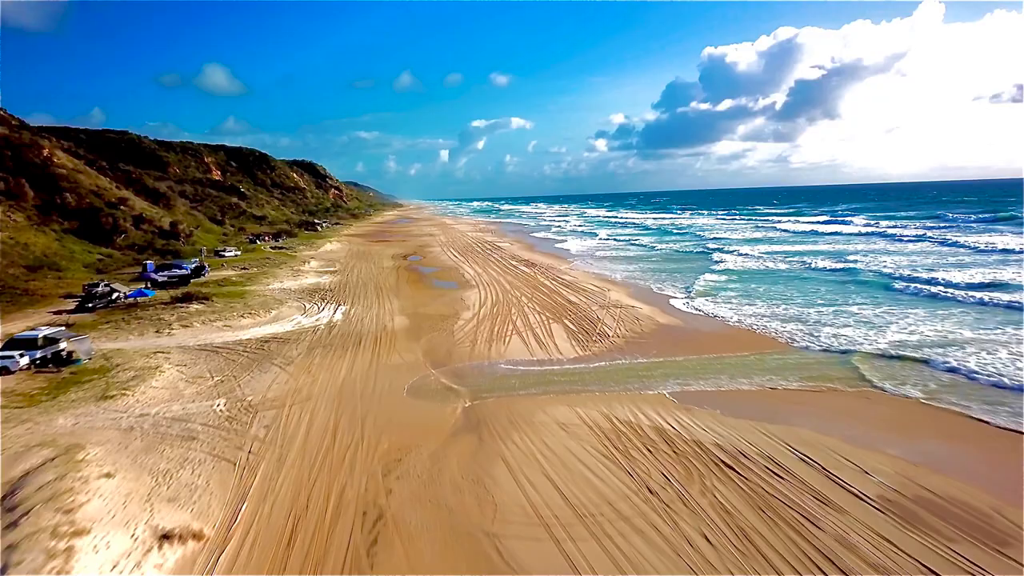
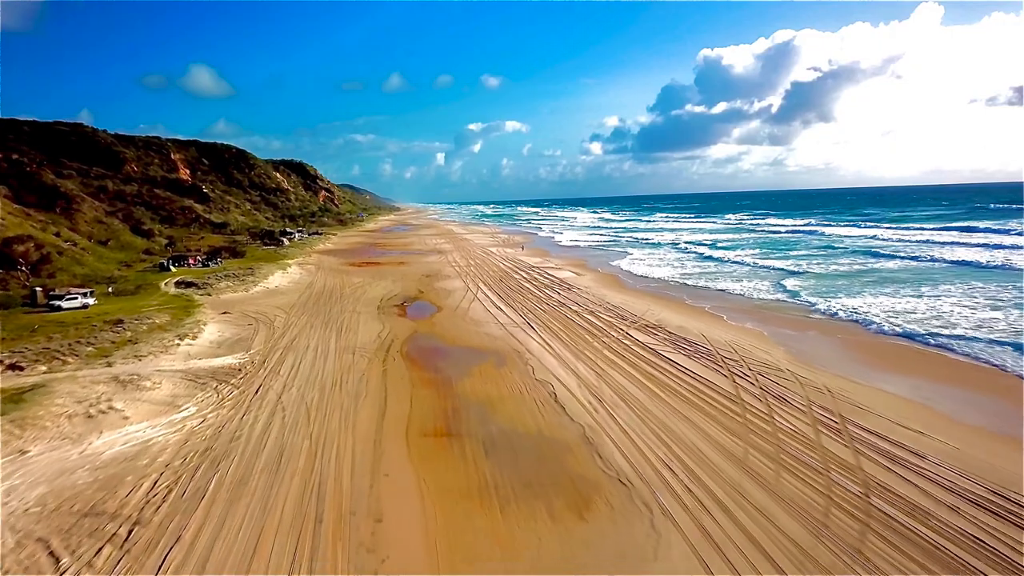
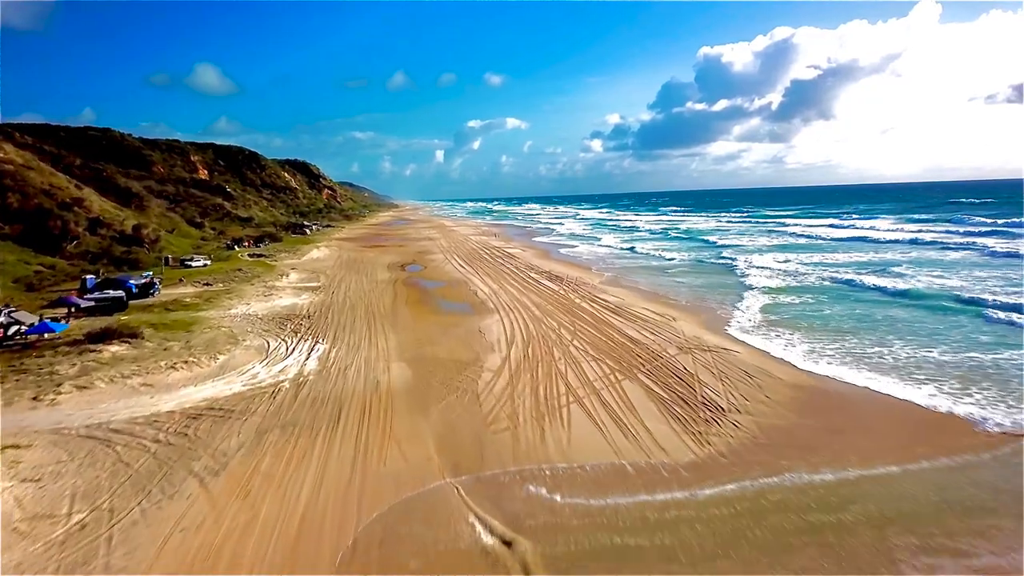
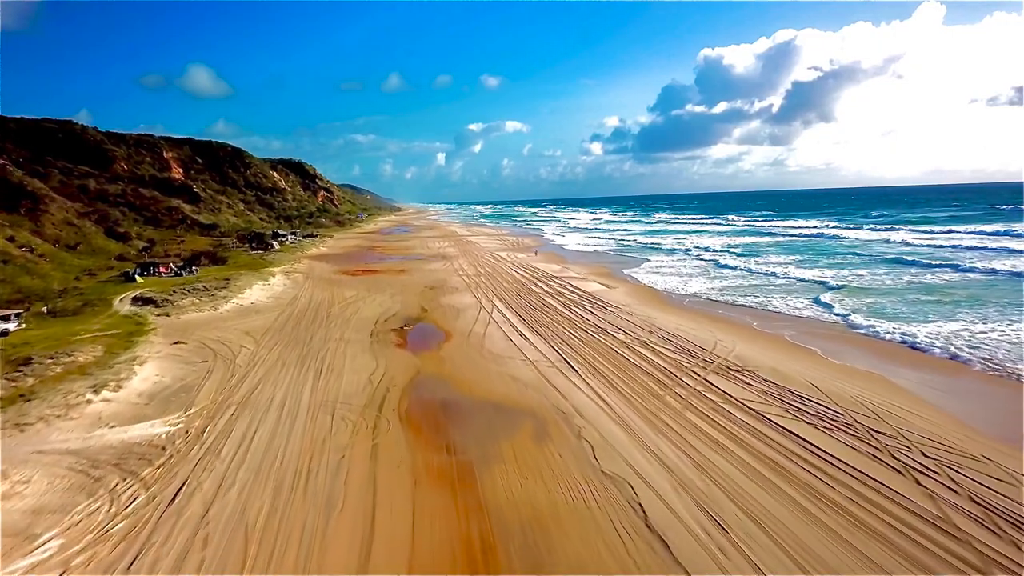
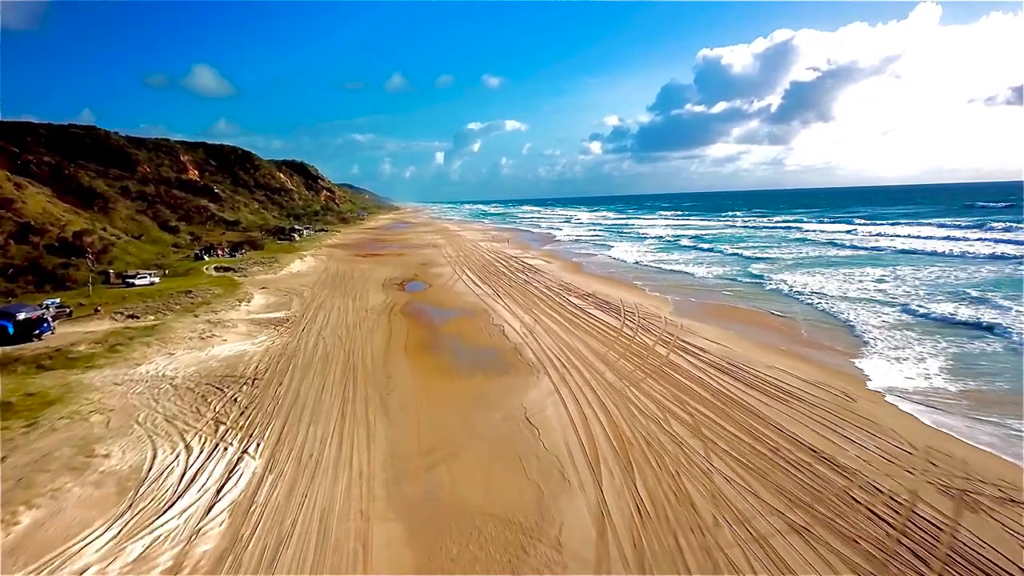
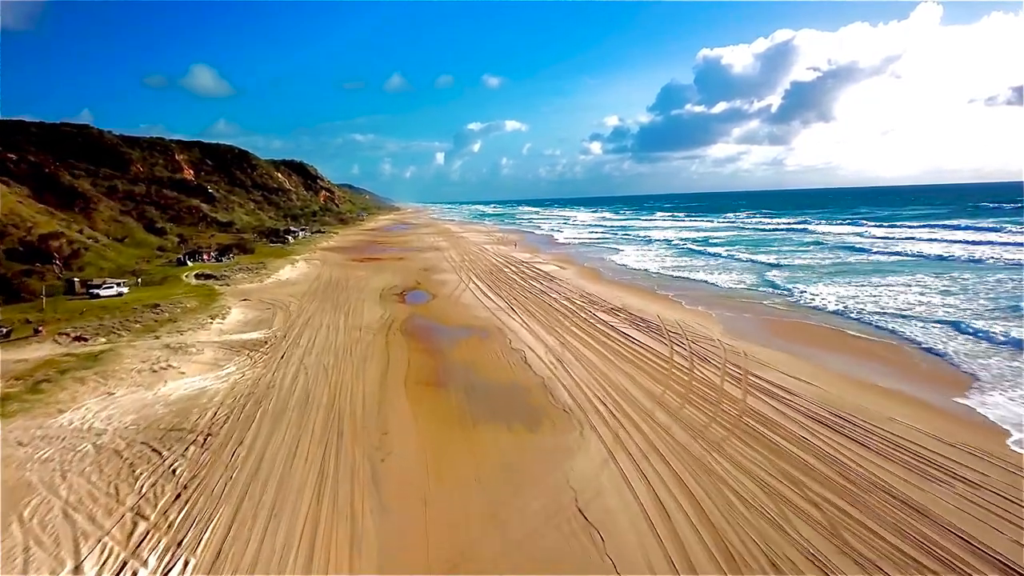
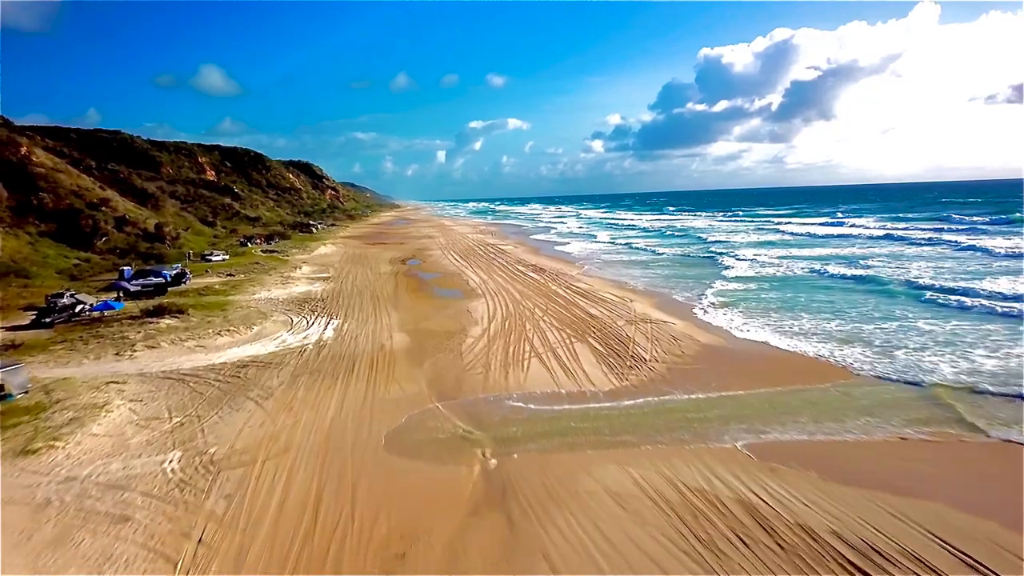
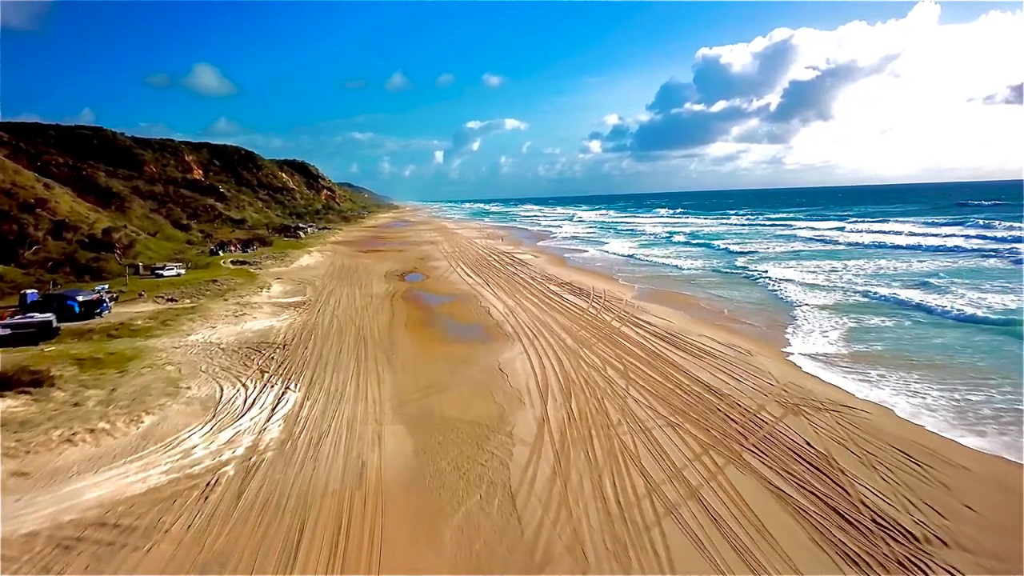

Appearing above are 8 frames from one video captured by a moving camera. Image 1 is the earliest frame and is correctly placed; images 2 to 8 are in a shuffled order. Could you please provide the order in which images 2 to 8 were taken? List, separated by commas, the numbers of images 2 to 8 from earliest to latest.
7, 3, 8, 5, 6, 2, 4
